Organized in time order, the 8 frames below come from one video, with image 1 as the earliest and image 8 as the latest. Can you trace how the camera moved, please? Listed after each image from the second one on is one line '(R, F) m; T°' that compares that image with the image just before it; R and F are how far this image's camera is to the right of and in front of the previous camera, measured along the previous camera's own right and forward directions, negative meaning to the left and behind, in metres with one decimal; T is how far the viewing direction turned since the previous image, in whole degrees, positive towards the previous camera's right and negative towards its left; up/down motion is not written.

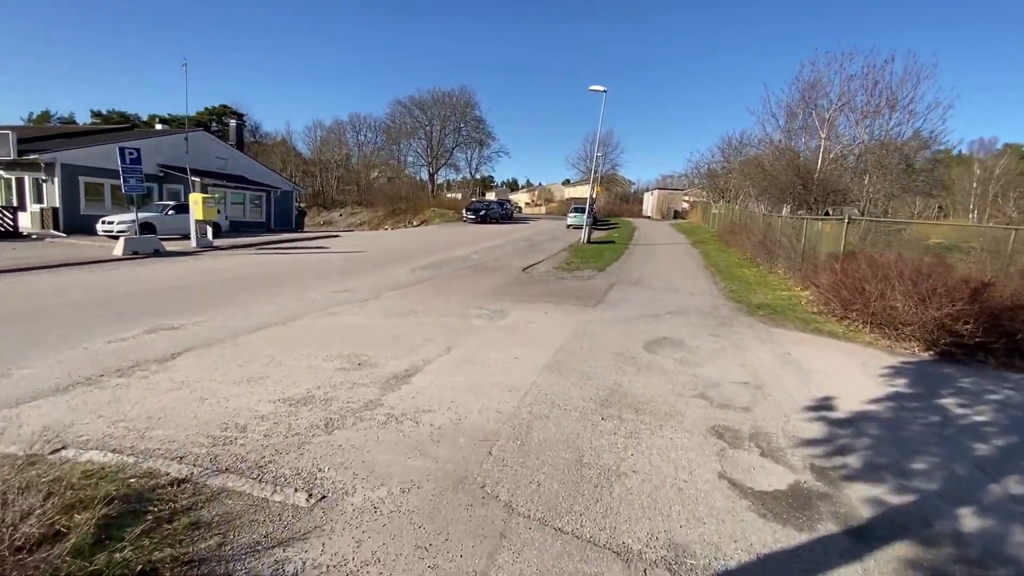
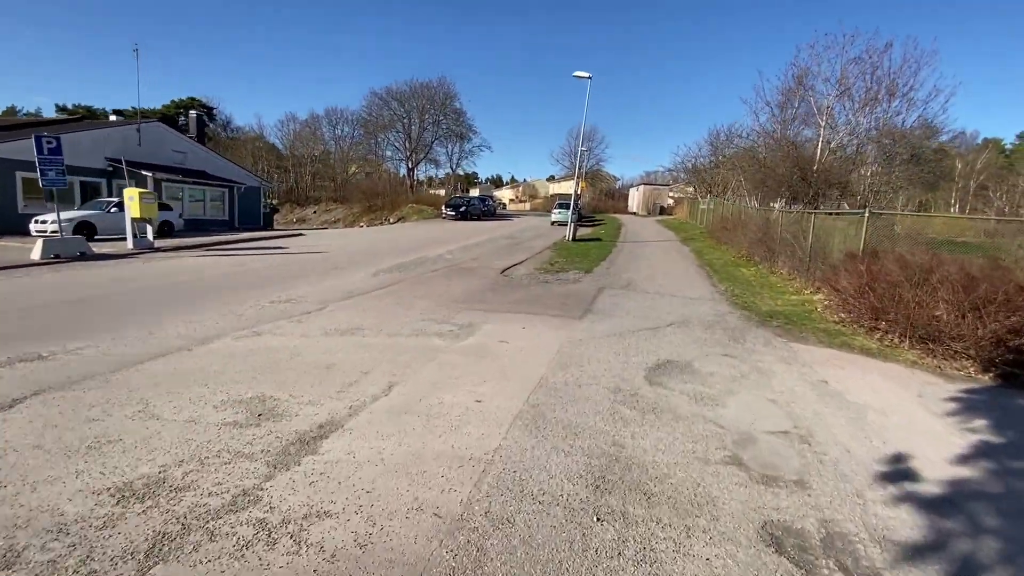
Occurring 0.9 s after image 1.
(+0.2, +1.4) m; +2°
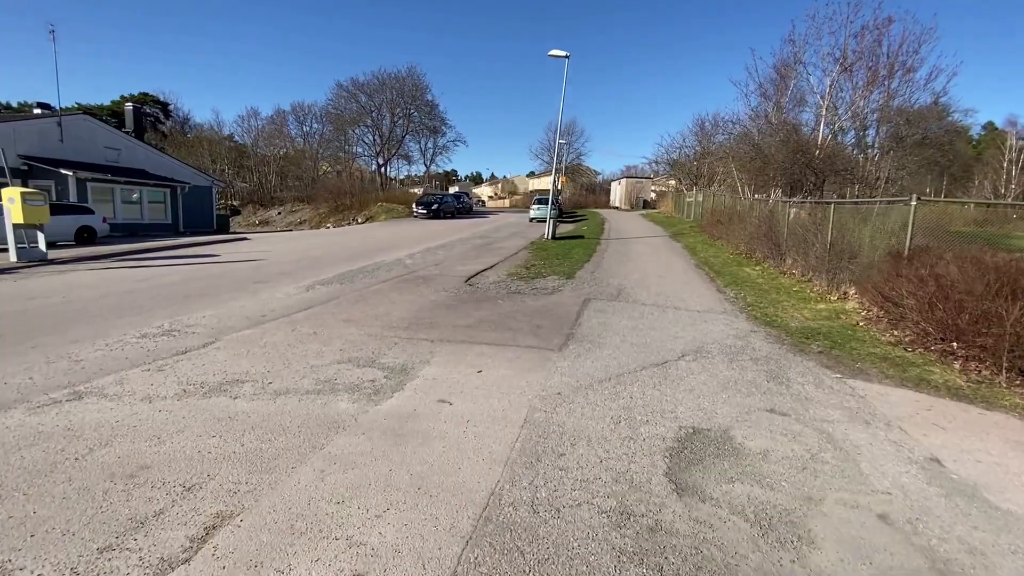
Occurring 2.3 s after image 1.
(+0.3, +2.0) m; +2°
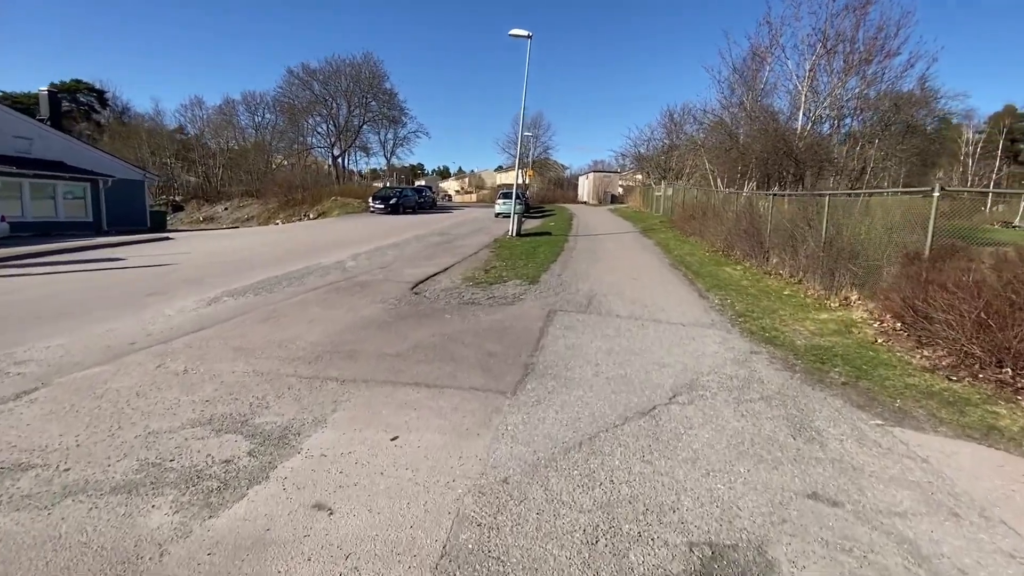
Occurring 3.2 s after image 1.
(+0.3, +1.4) m; +3°
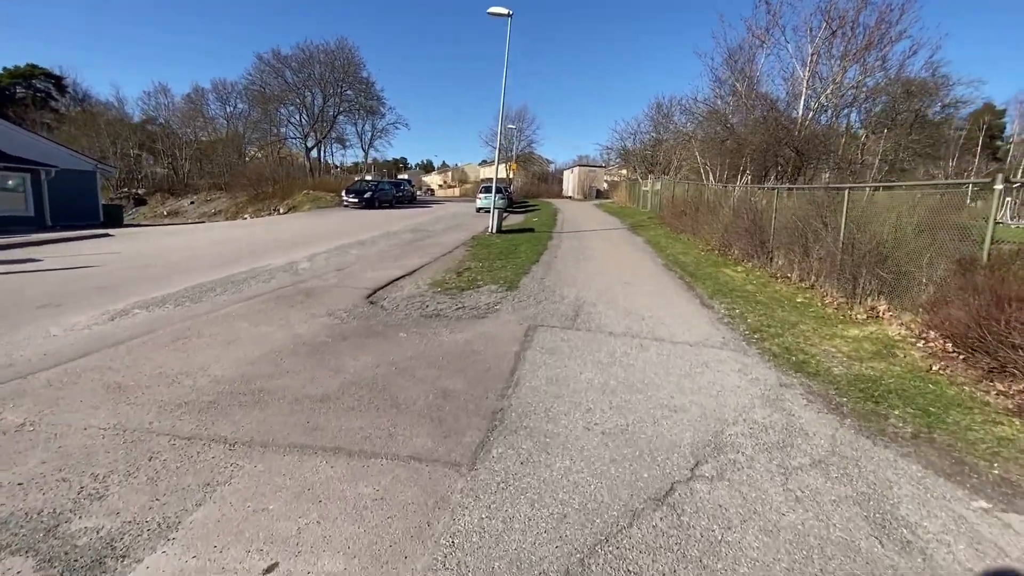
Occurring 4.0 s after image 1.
(+0.2, +1.2) m; +2°
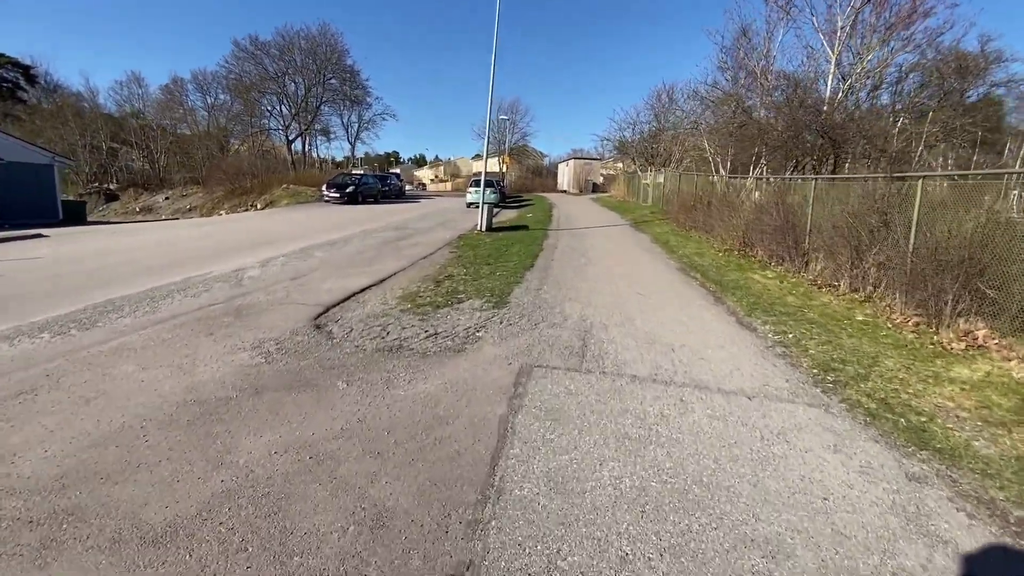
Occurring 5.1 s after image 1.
(+0.1, +1.5) m; +1°
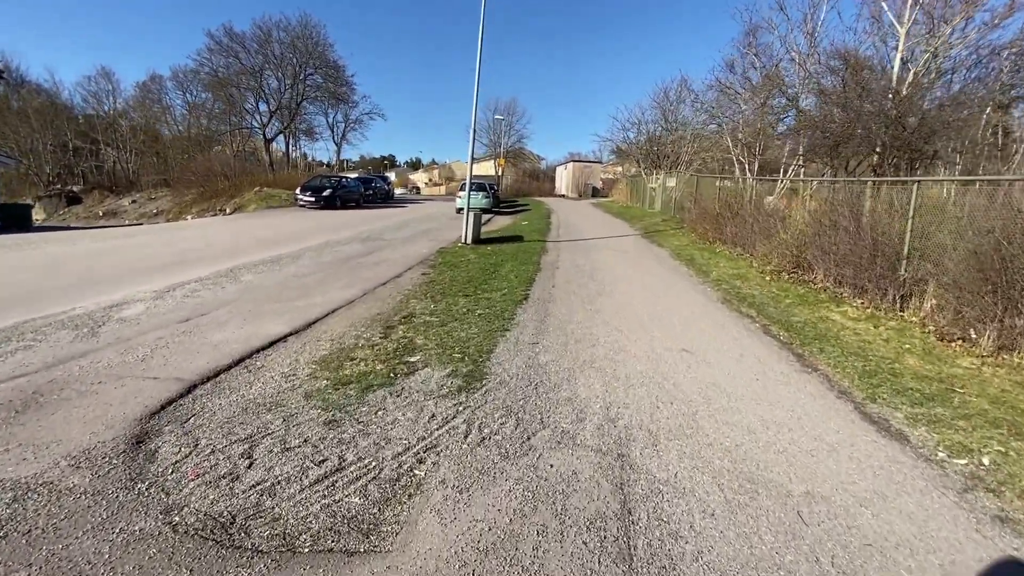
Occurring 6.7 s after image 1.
(+0.1, +2.3) m; 0°
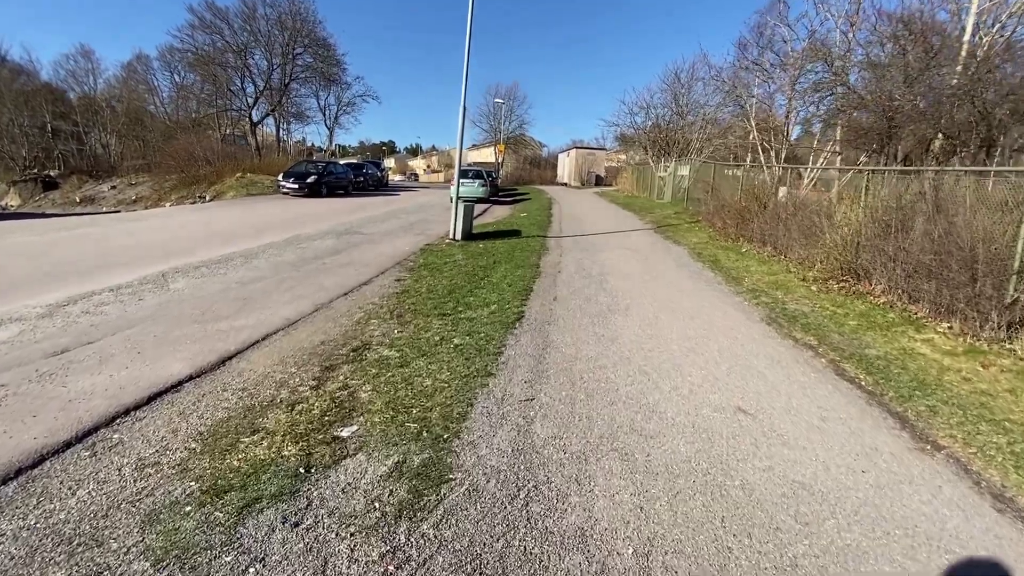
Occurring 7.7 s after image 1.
(+0.1, +1.4) m; 0°
